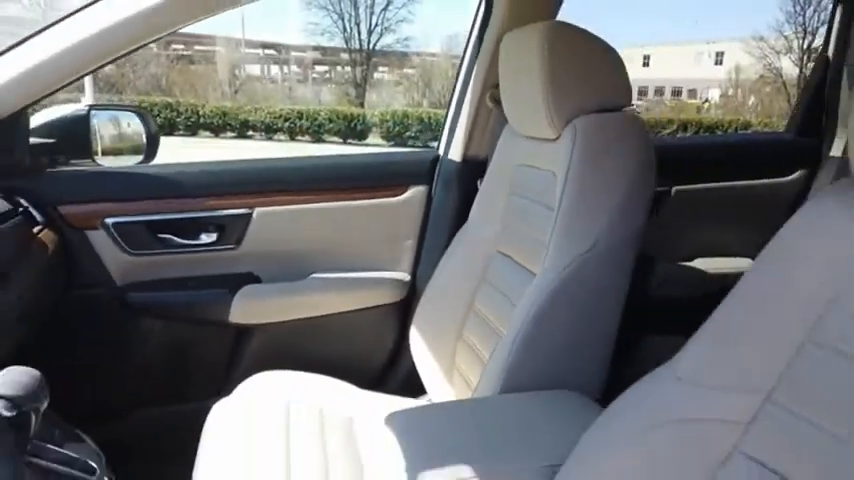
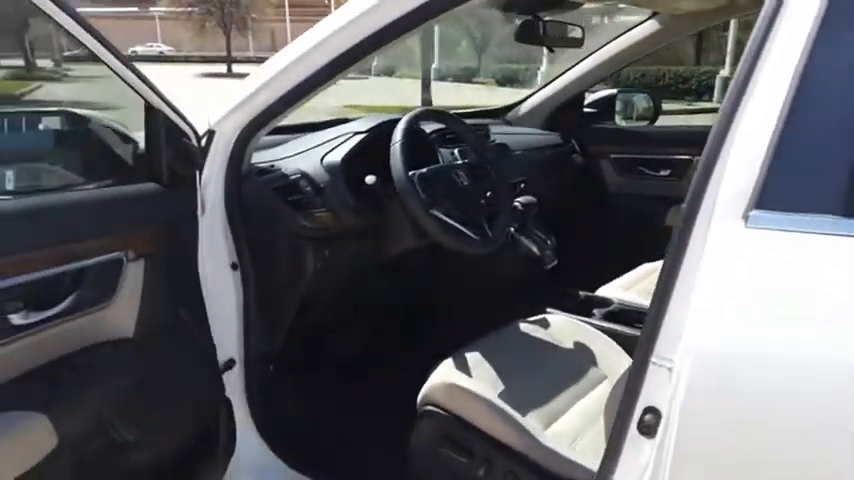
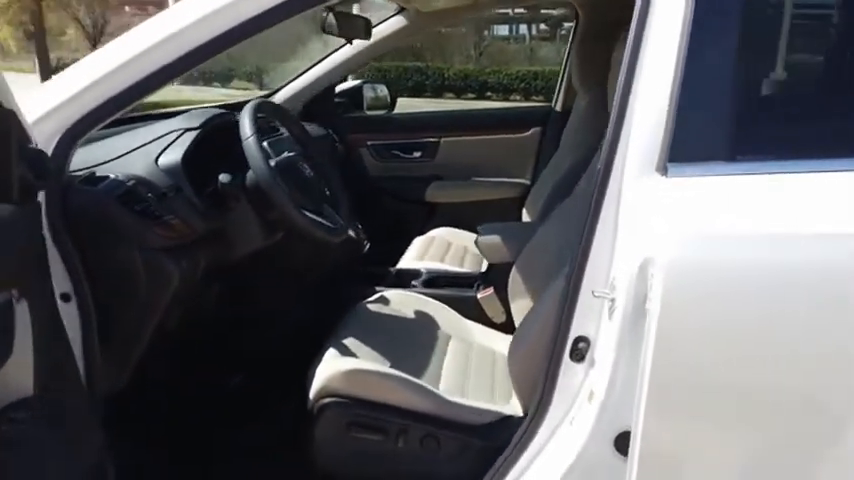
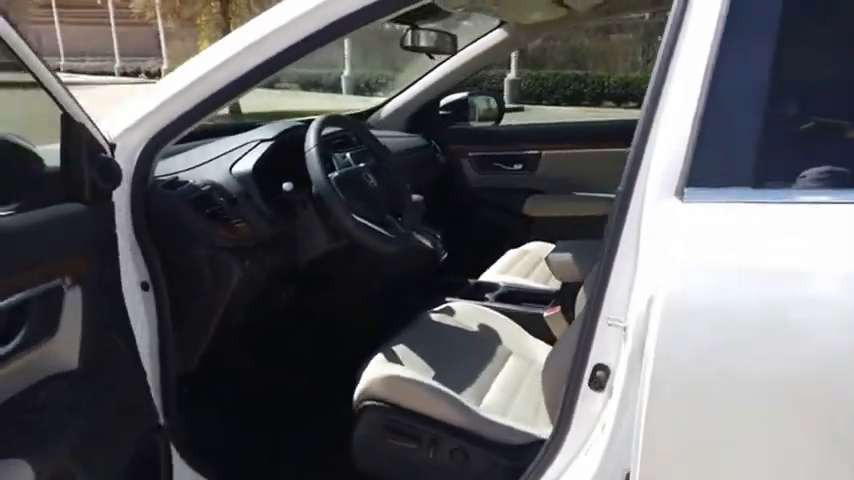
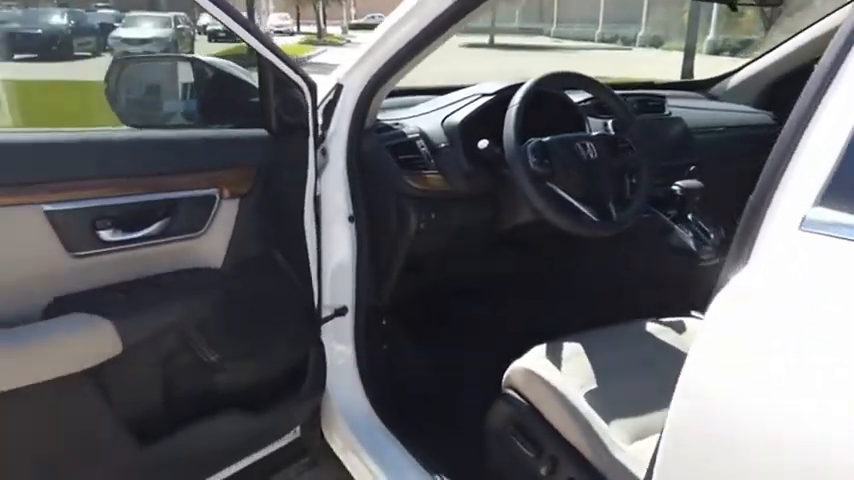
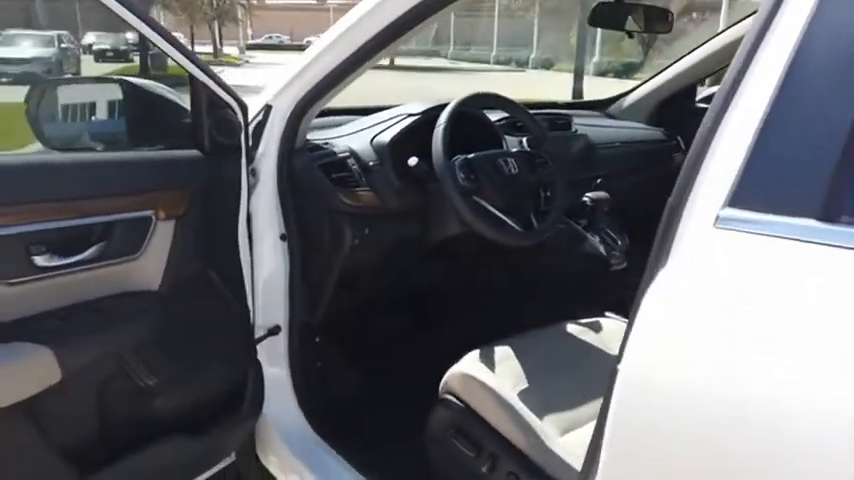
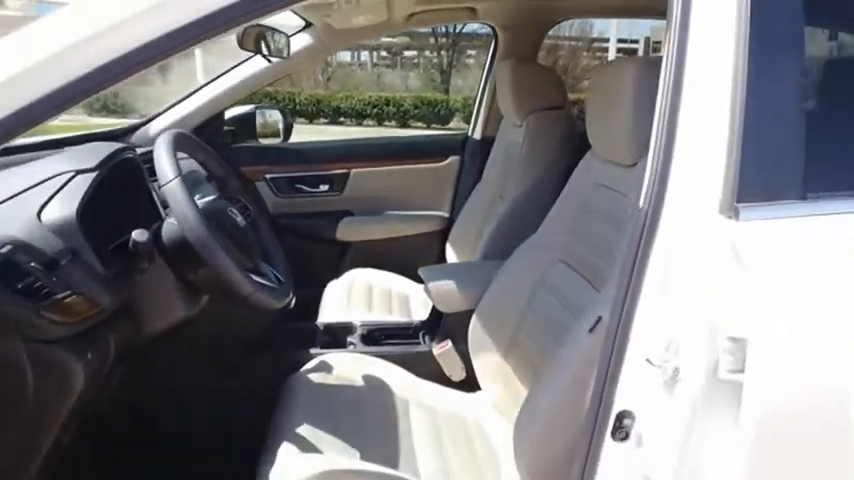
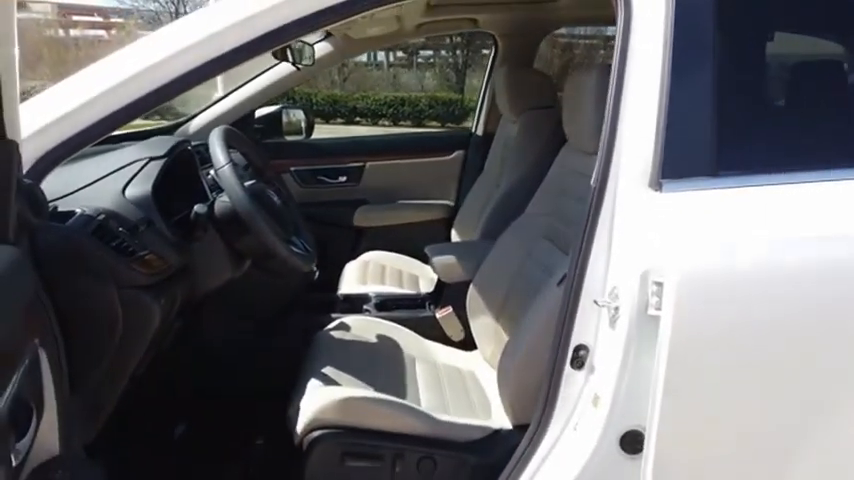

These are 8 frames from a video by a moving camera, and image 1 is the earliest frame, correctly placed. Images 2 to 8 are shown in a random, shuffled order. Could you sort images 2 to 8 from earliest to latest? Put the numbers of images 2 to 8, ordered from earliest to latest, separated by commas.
7, 8, 3, 4, 2, 6, 5
